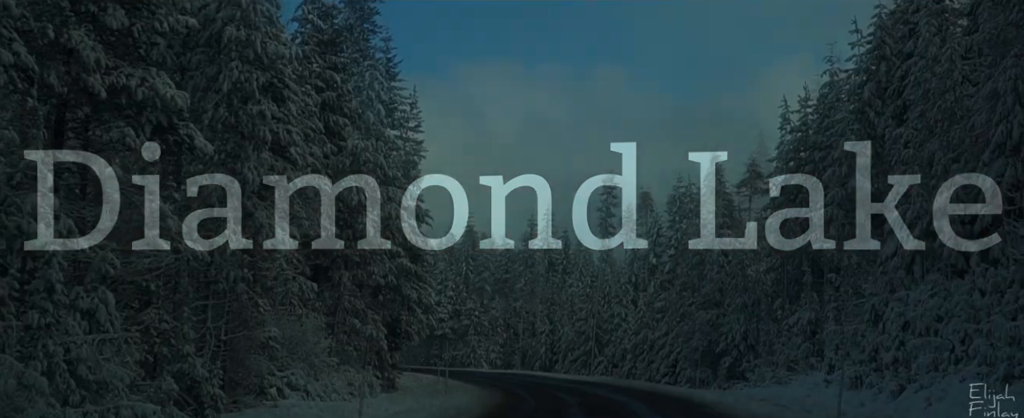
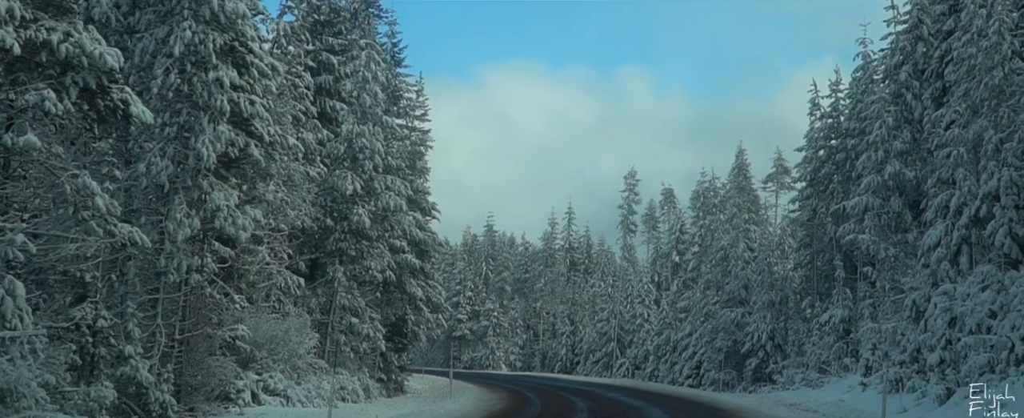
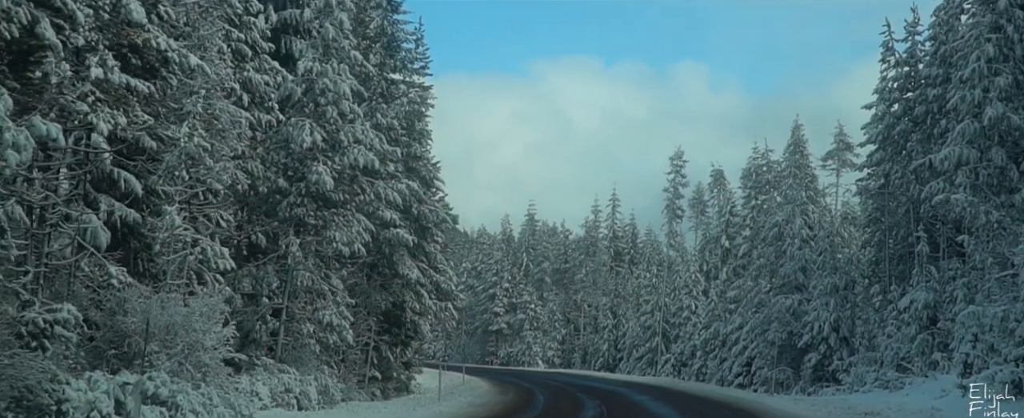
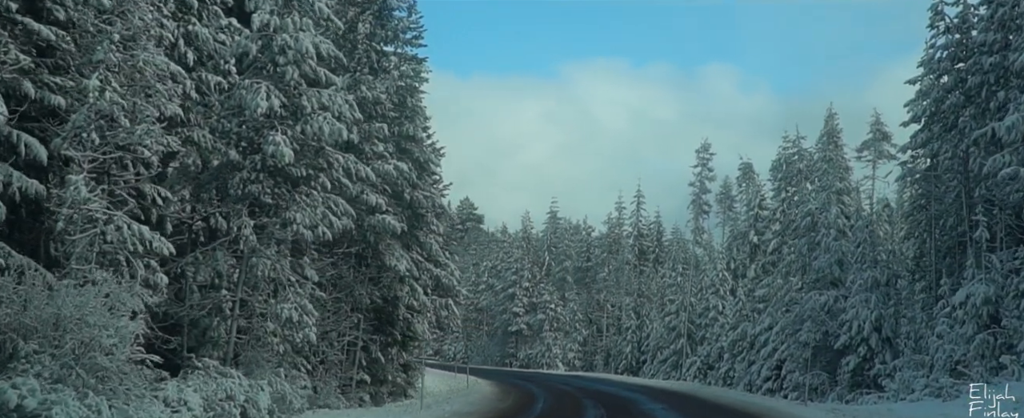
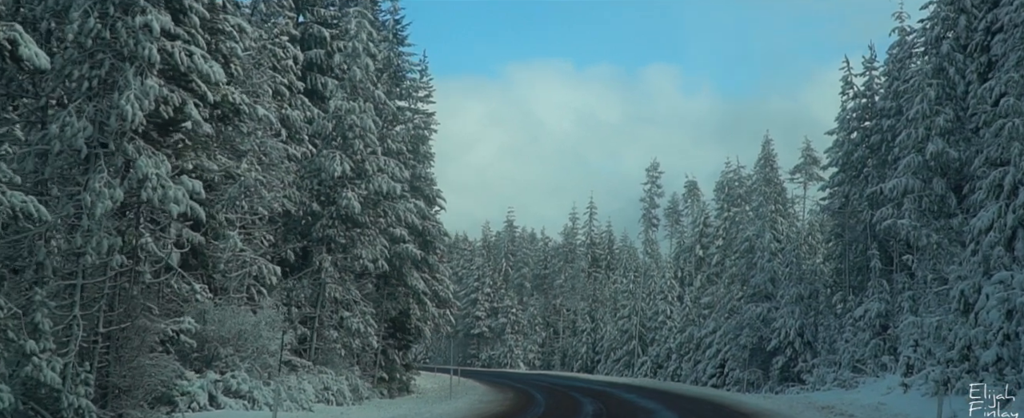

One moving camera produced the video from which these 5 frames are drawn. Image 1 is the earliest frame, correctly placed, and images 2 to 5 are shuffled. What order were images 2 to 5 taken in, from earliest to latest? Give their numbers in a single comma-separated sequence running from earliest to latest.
2, 5, 3, 4
